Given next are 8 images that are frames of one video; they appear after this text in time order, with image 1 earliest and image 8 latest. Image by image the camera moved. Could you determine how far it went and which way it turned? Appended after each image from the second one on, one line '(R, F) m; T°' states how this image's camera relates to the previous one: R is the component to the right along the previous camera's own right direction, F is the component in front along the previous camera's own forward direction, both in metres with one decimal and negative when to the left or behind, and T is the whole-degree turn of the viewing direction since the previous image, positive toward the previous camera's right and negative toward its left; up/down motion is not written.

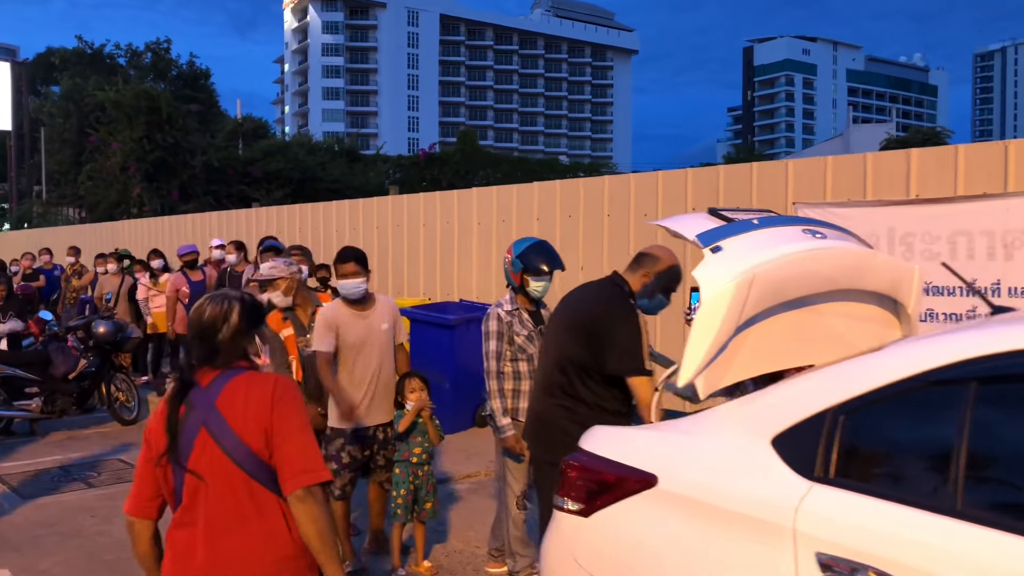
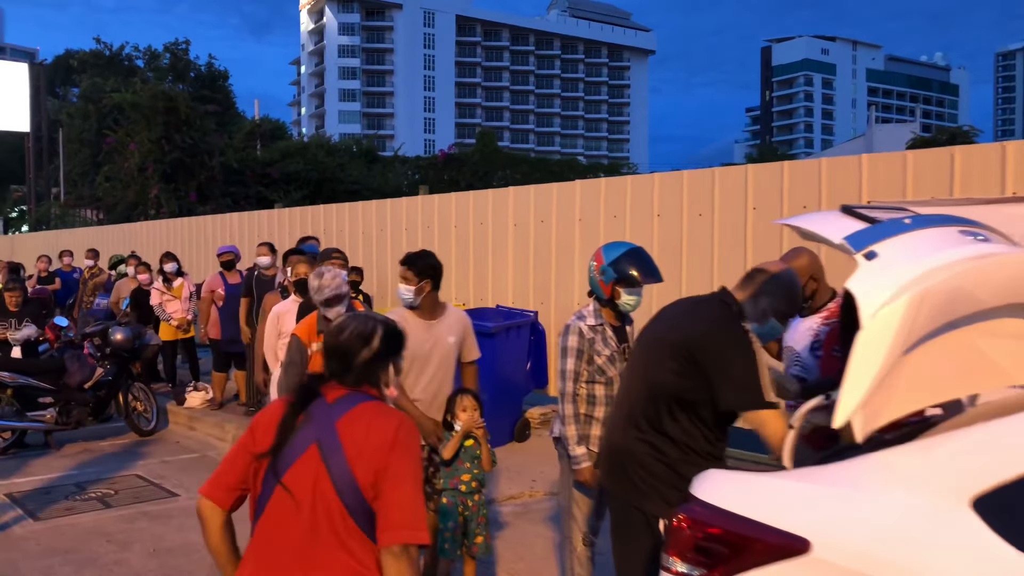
(-0.2, +0.5) m; -1°
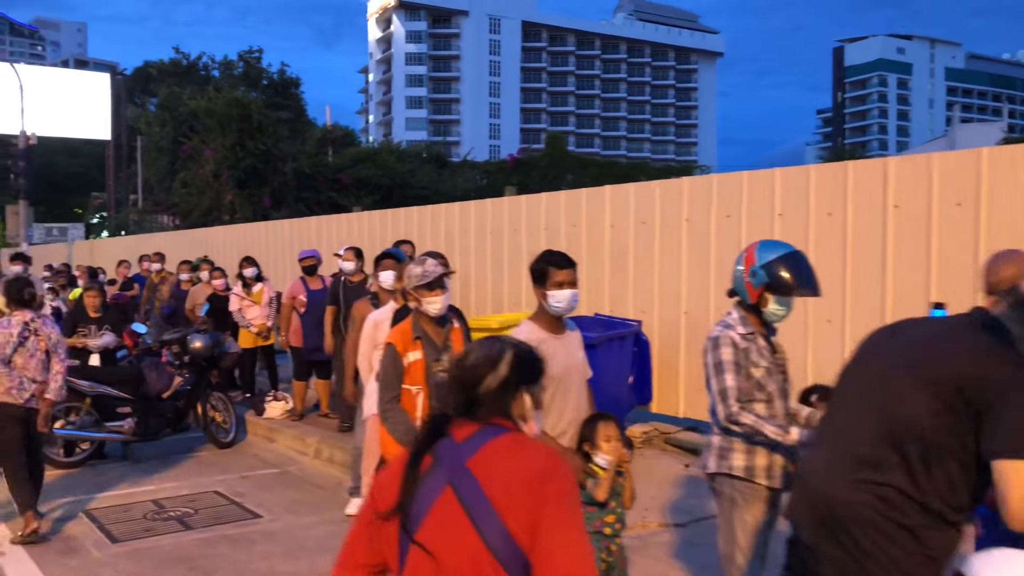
(-0.3, +0.6) m; -4°
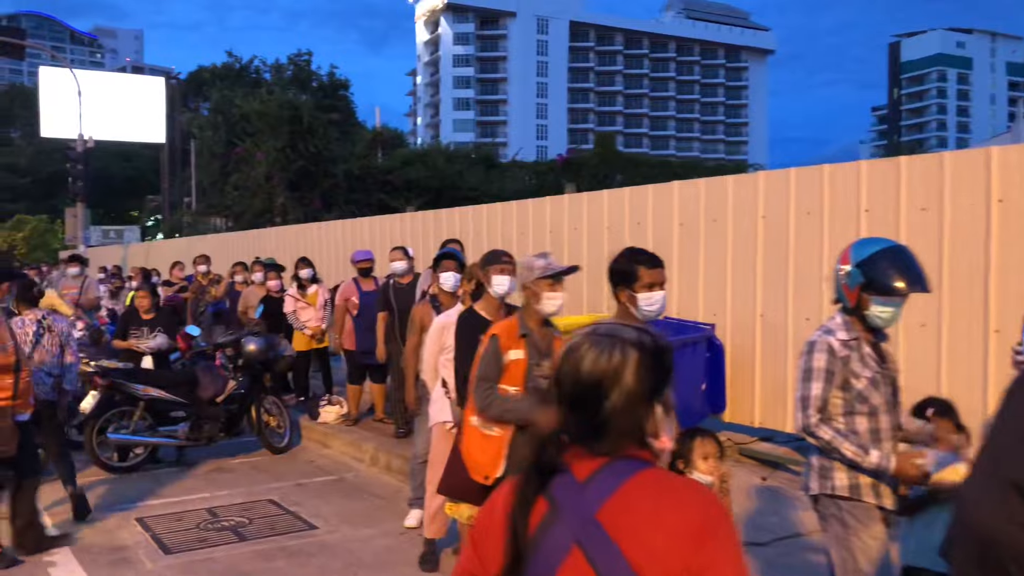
(-0.2, +0.4) m; -3°
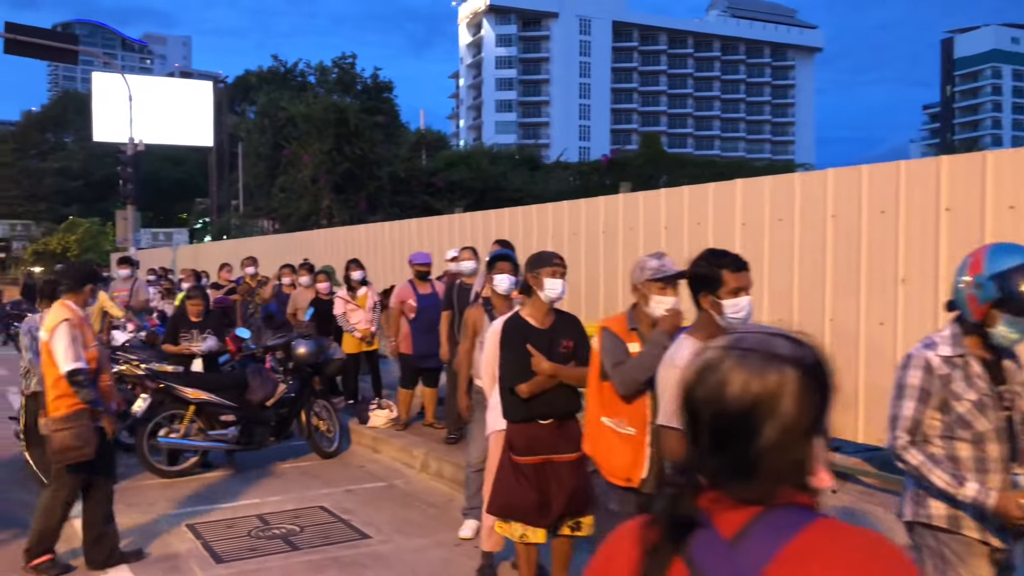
(-0.1, +0.2) m; -3°
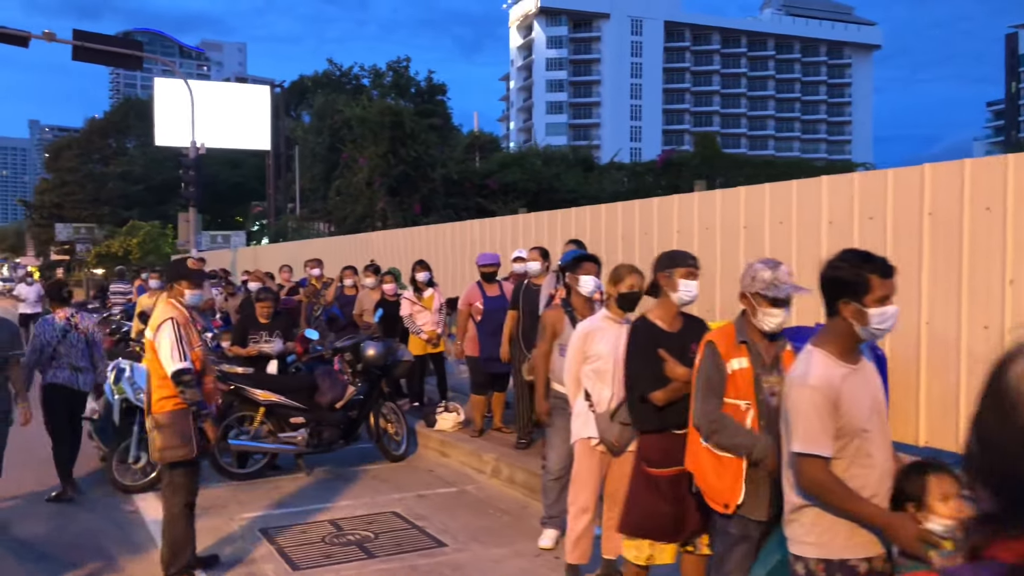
(-0.2, +0.2) m; -3°
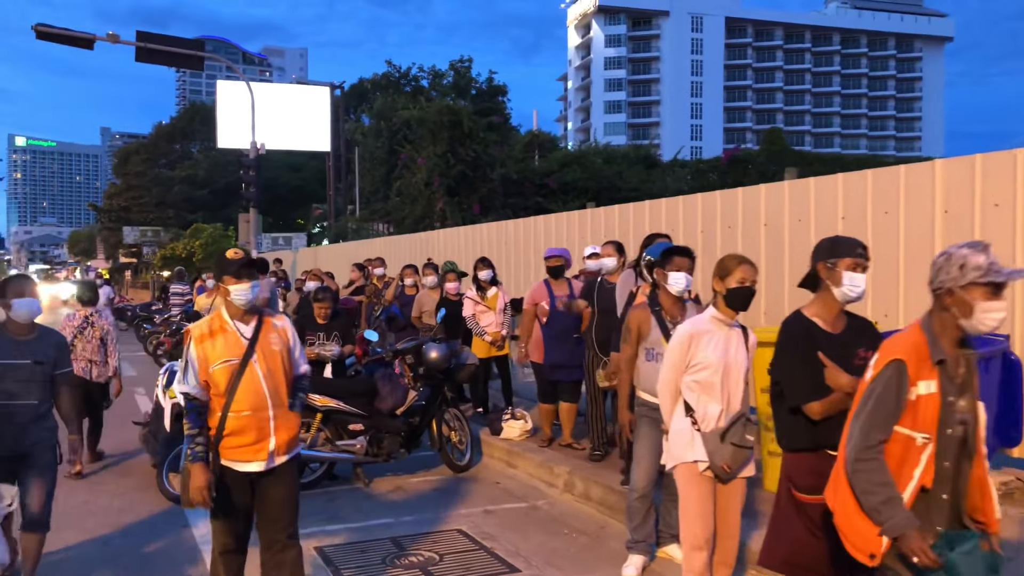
(-0.1, +0.6) m; -4°
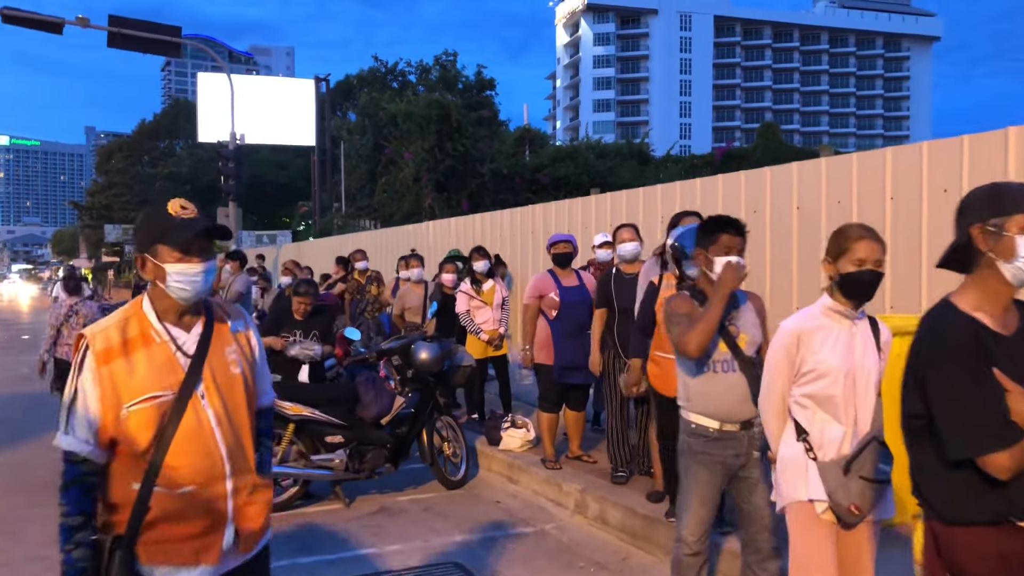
(-0.1, +1.0) m; +1°
